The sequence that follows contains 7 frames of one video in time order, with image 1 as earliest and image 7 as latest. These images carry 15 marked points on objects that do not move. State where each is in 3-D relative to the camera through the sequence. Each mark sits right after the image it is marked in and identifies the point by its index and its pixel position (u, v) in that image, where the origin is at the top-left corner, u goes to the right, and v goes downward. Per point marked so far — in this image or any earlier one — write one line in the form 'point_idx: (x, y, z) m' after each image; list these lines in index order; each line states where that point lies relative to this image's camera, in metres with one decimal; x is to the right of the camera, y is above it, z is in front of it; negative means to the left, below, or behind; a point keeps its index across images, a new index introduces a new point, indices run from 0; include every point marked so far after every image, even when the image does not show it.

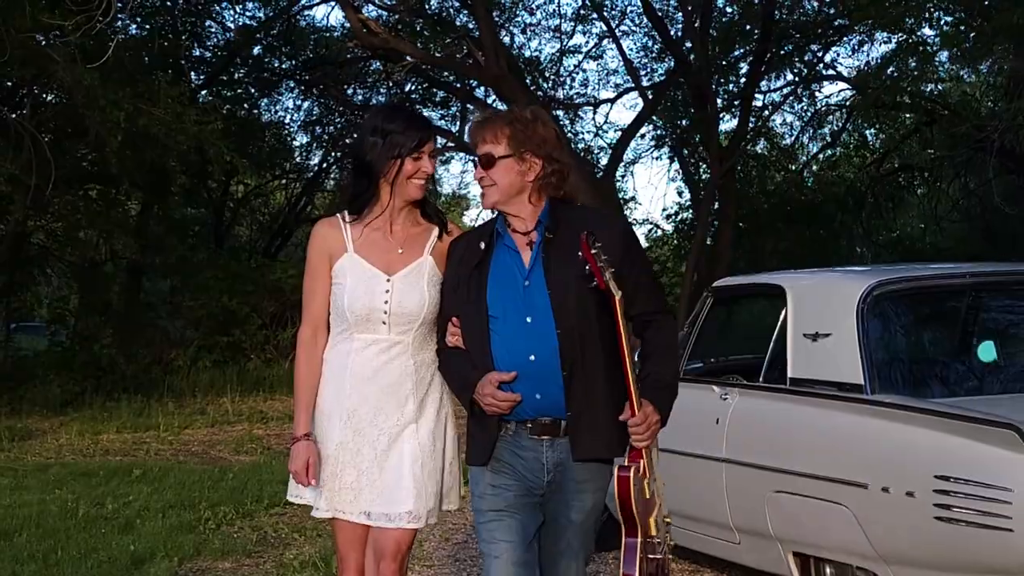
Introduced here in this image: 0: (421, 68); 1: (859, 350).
0: (-1.3, +3.3, +17.3) m
1: (+1.3, -0.2, +4.3) m
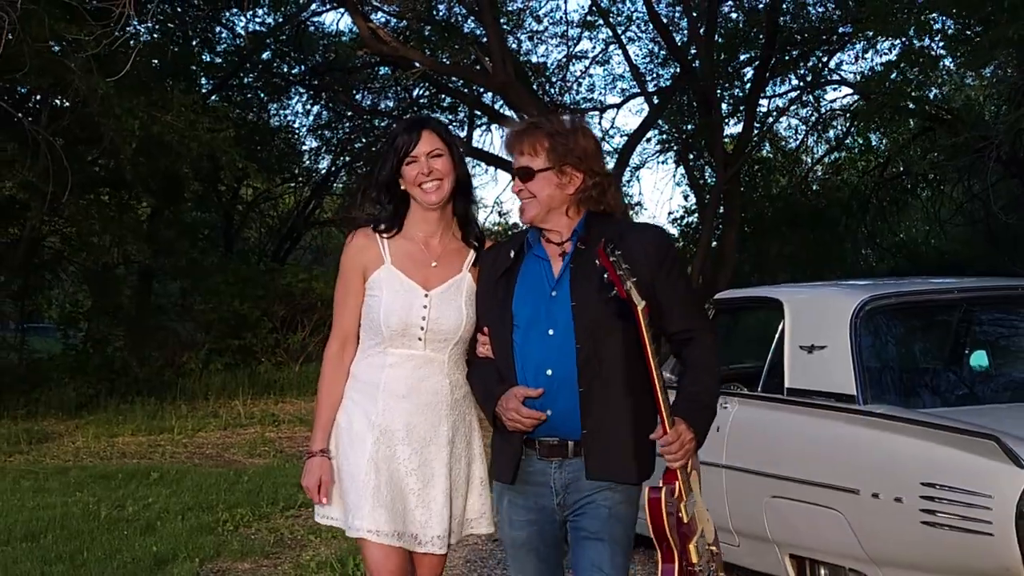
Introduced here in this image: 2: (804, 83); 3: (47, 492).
0: (-1.2, +3.2, +17.5) m
1: (+1.3, -0.3, +4.5) m
2: (+4.3, +3.0, +16.7) m
3: (-3.1, -1.4, +7.6) m
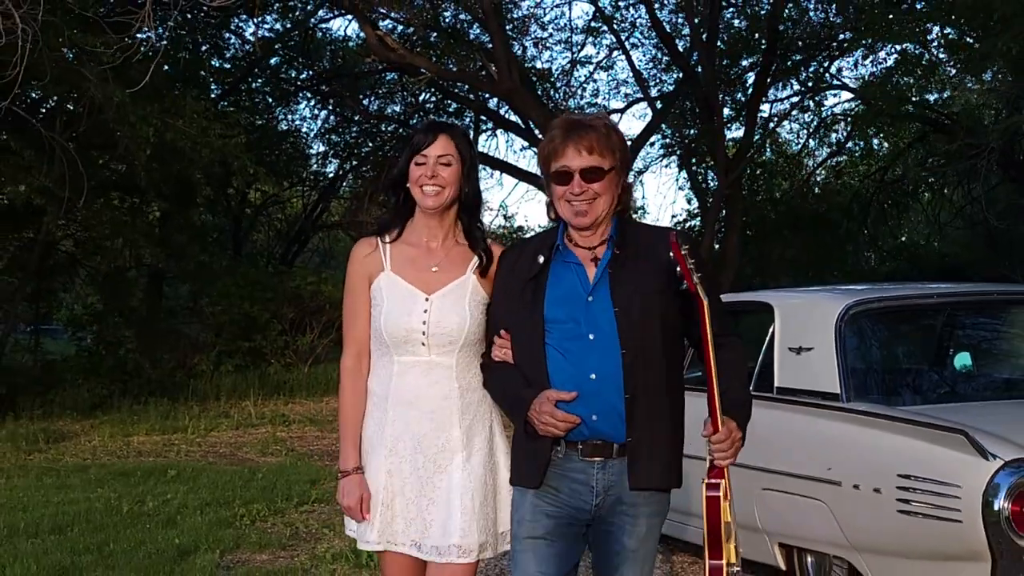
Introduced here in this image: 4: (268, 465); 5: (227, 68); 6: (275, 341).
0: (-1.1, +3.2, +17.8) m
1: (+1.3, -0.3, +4.8) m
2: (+4.4, +3.0, +16.9) m
3: (-3.1, -1.4, +7.9) m
4: (-2.0, -1.5, +9.5) m
5: (-4.2, +3.2, +16.6) m
6: (-3.8, -0.8, +18.2) m
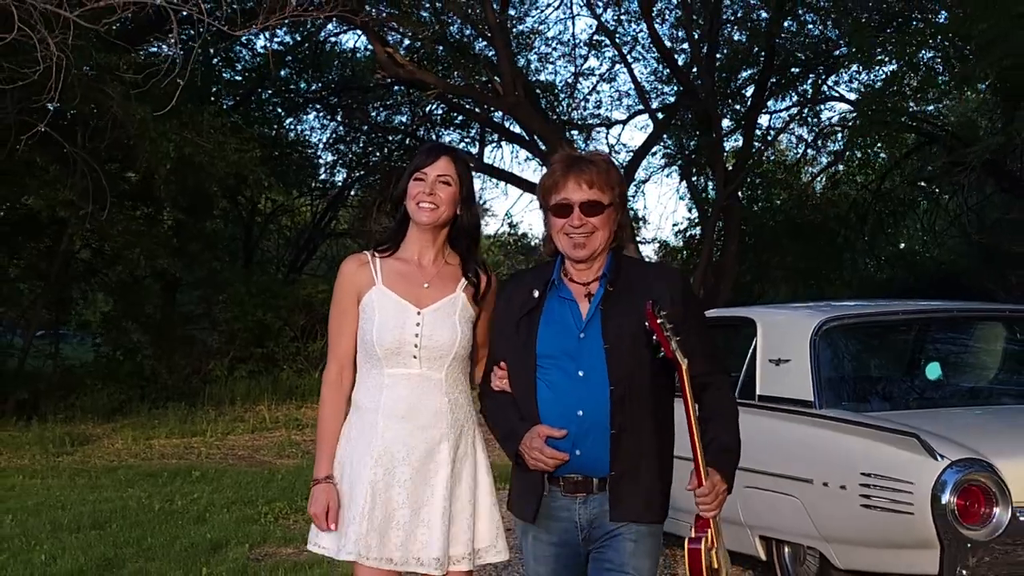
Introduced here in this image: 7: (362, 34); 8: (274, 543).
0: (-1.1, +3.1, +18.3) m
1: (+1.4, -0.4, +5.3) m
2: (+4.4, +2.9, +17.4) m
3: (-3.0, -1.5, +8.4) m
4: (-2.0, -1.6, +10.0) m
5: (-4.1, +3.1, +17.1) m
6: (-3.7, -1.0, +18.7) m
7: (-2.2, +3.6, +16.4) m
8: (-1.4, -1.5, +6.5) m
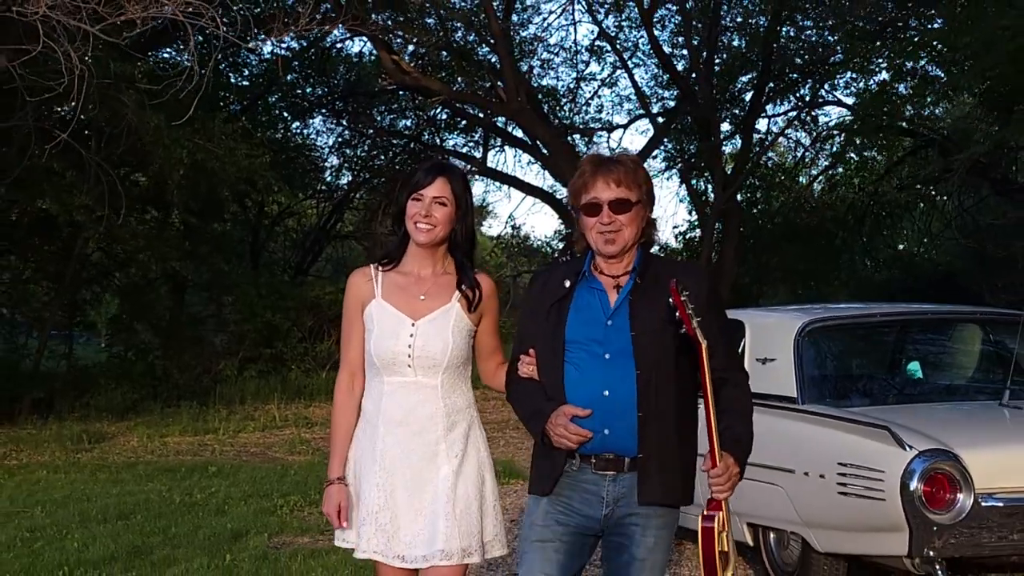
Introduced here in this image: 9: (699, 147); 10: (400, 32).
0: (-1.0, +3.0, +18.6) m
1: (+1.4, -0.4, +5.7) m
2: (+4.5, +2.9, +17.8) m
3: (-3.0, -1.5, +8.7) m
4: (-1.9, -1.6, +10.4) m
5: (-4.1, +3.1, +17.5) m
6: (-3.6, -1.0, +19.1) m
7: (-2.1, +3.6, +16.8) m
8: (-1.3, -1.5, +6.9) m
9: (+3.0, +2.2, +18.2) m
10: (-1.6, +3.6, +16.1) m
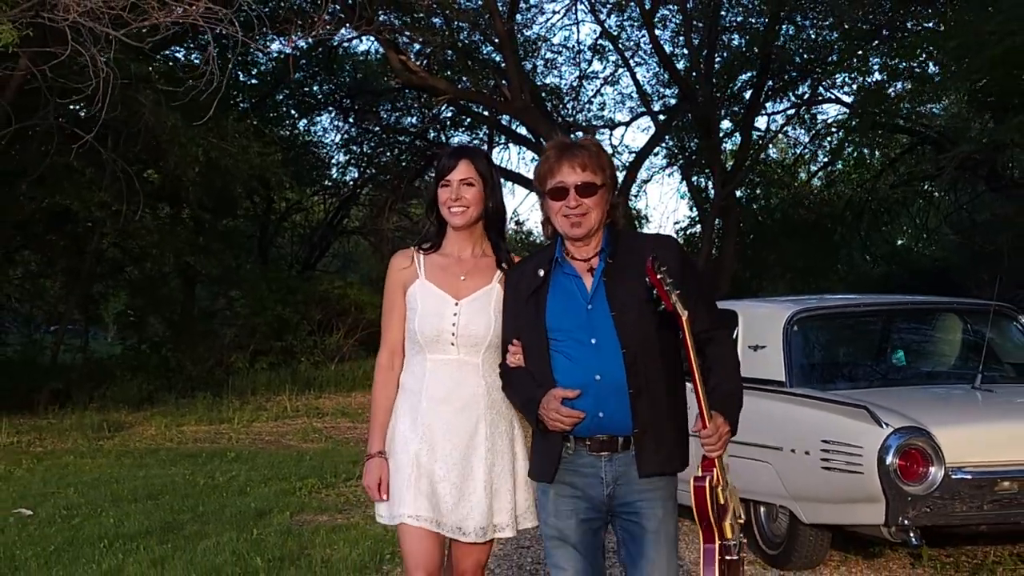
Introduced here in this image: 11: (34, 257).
0: (-0.9, +3.1, +19.0) m
1: (+1.4, -0.4, +6.1) m
2: (+4.6, +2.9, +18.2) m
3: (-2.9, -1.4, +9.1) m
4: (-1.9, -1.5, +10.8) m
5: (-4.0, +3.2, +17.9) m
6: (-3.6, -0.9, +19.5) m
7: (-2.0, +3.7, +17.2) m
8: (-1.3, -1.4, +7.3) m
9: (+3.0, +2.3, +18.6) m
10: (-1.5, +3.7, +16.5) m
11: (-6.3, +0.4, +15.1) m
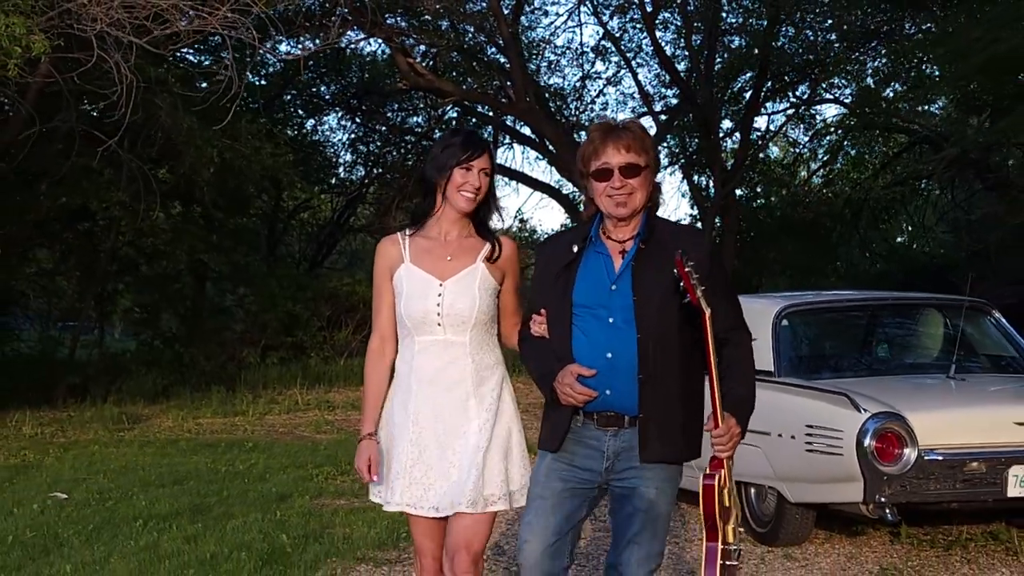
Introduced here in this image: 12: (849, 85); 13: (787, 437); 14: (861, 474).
0: (-0.9, +3.2, +19.4) m
1: (+1.5, -0.3, +6.5) m
2: (+4.6, +3.0, +18.6) m
3: (-2.9, -1.4, +9.6) m
4: (-1.8, -1.5, +11.2) m
5: (-3.9, +3.2, +18.3) m
6: (-3.5, -0.8, +19.9) m
7: (-2.0, +3.7, +17.6) m
8: (-1.2, -1.4, +7.7) m
9: (+3.1, +2.4, +19.0) m
10: (-1.5, +3.8, +16.9) m
11: (-6.3, +0.5, +15.6) m
12: (+5.1, +3.1, +17.4) m
13: (+1.4, -0.8, +5.8) m
14: (+1.6, -0.9, +5.3) m
